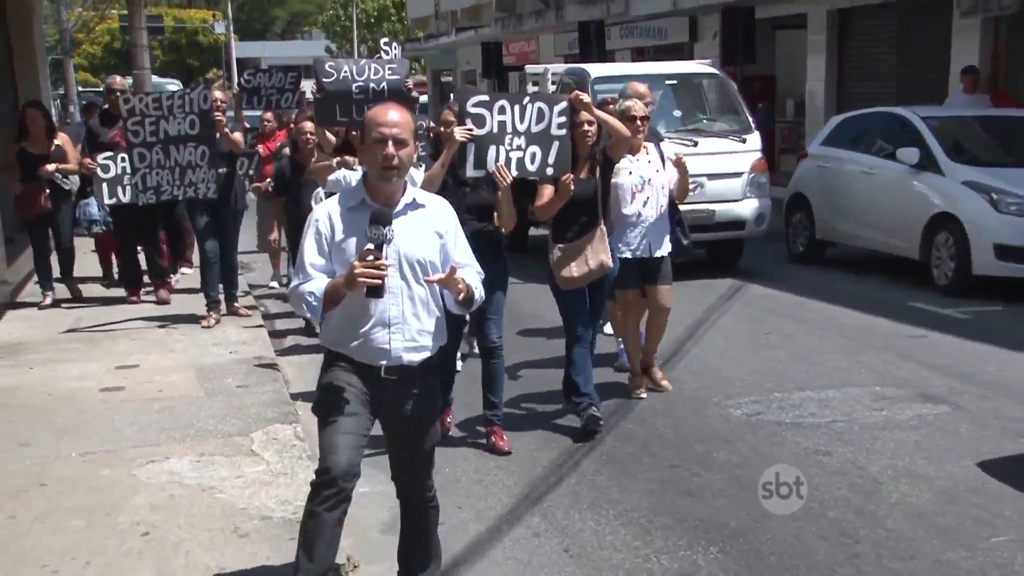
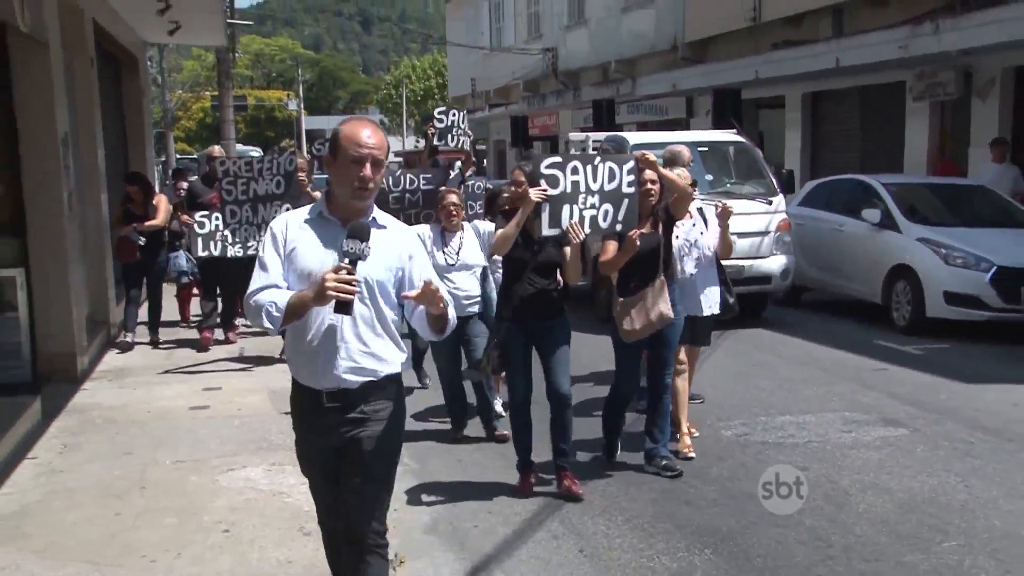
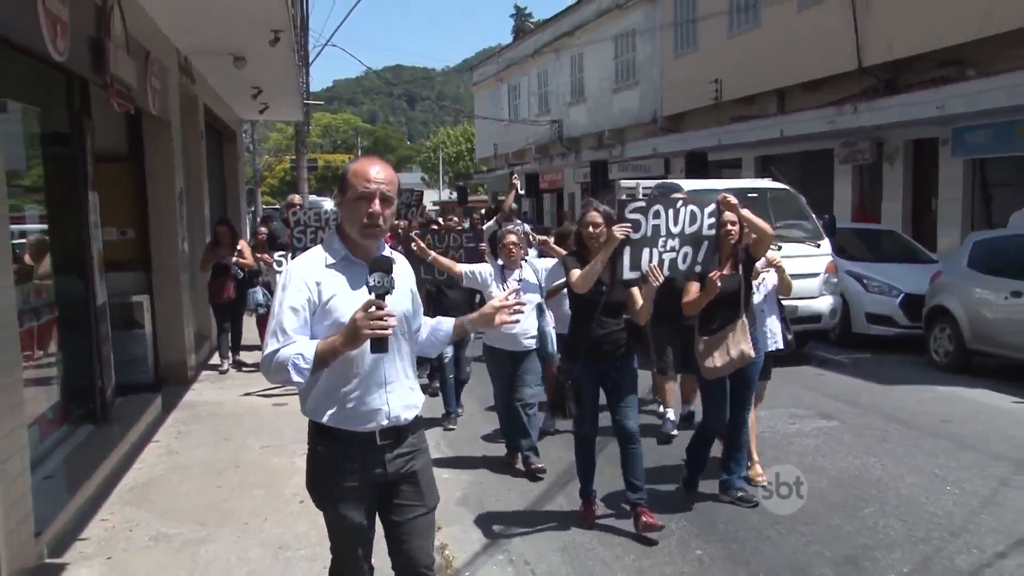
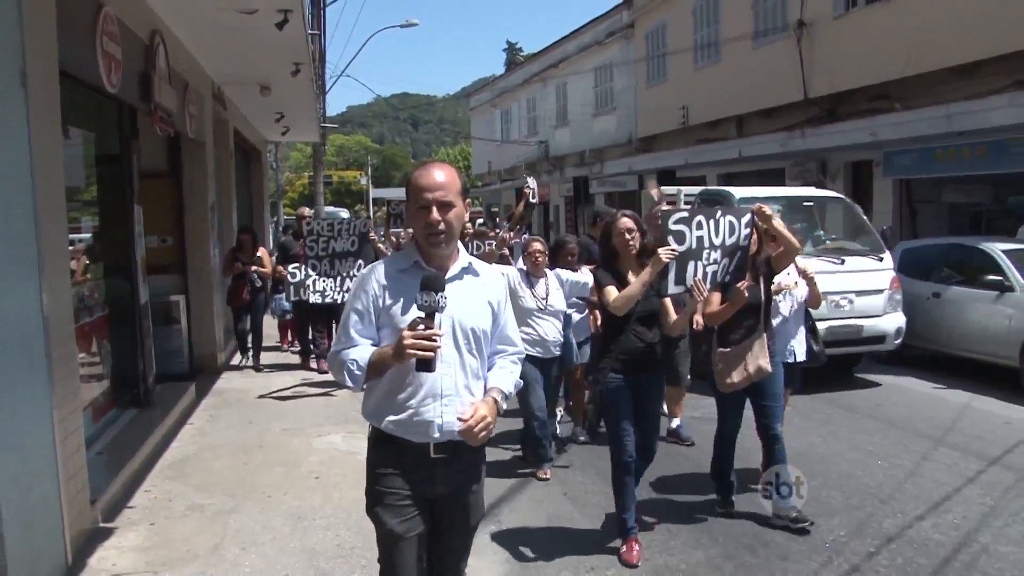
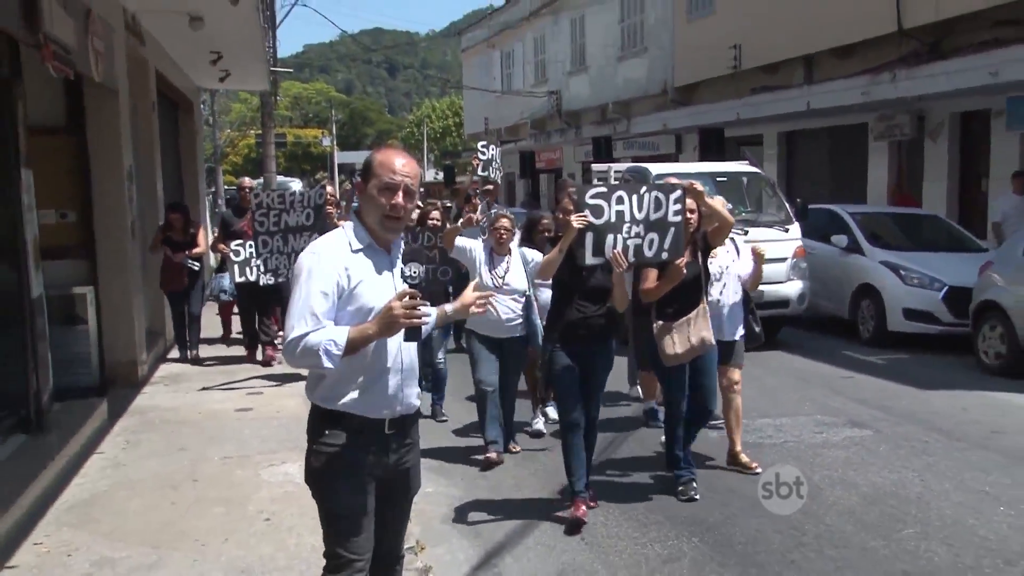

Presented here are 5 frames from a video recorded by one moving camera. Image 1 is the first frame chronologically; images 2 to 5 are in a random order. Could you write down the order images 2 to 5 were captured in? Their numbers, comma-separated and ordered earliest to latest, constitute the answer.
2, 5, 3, 4
